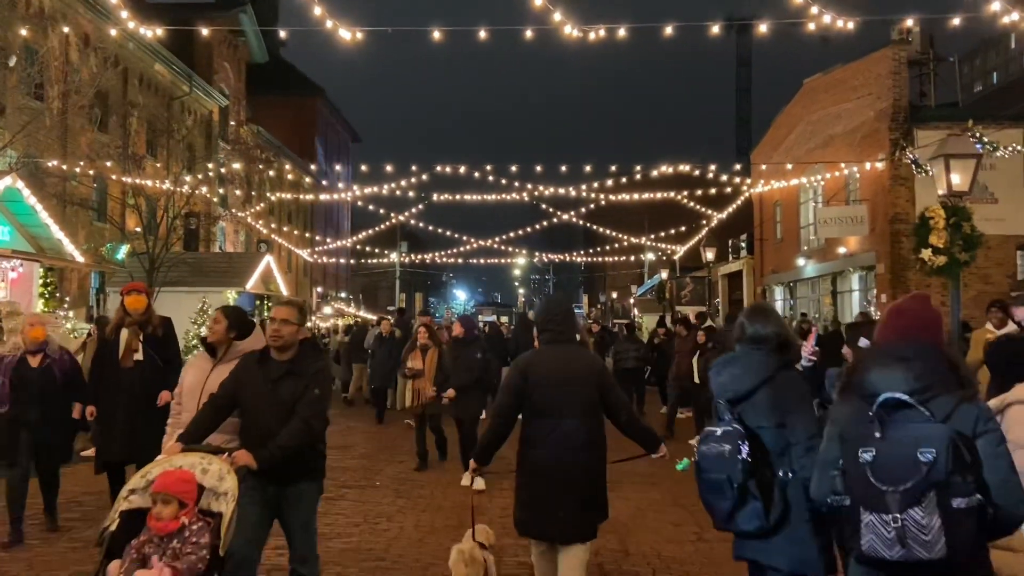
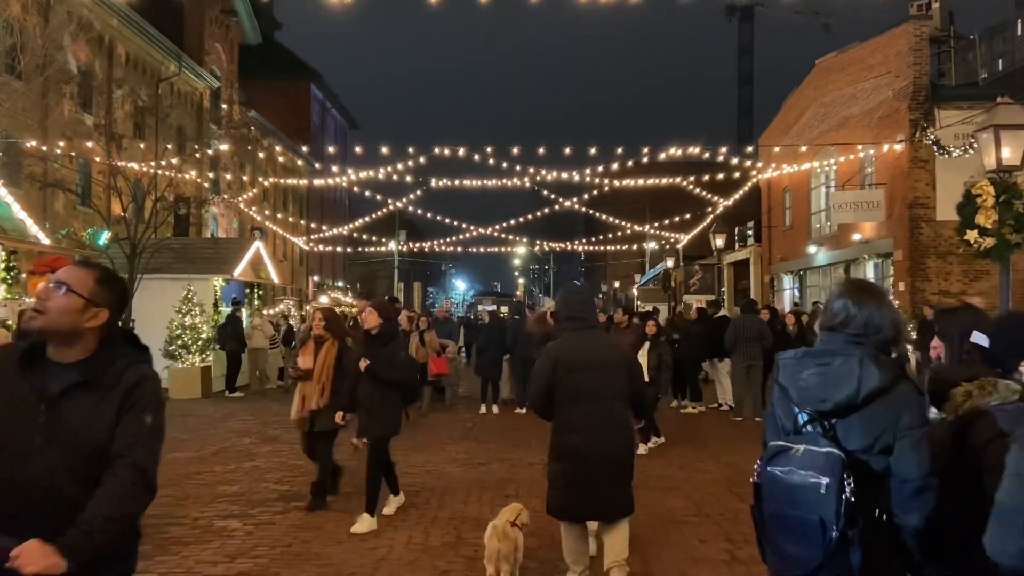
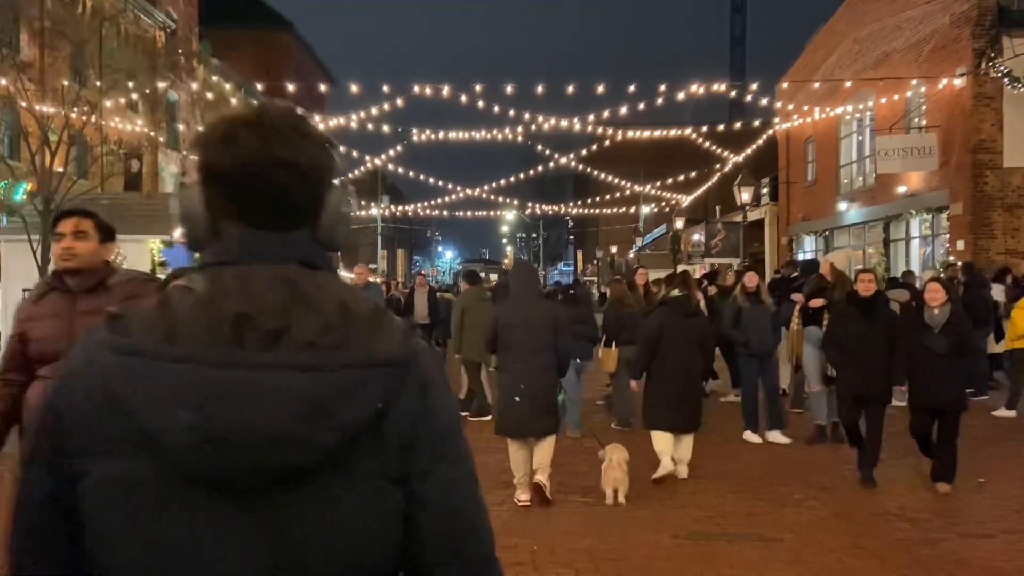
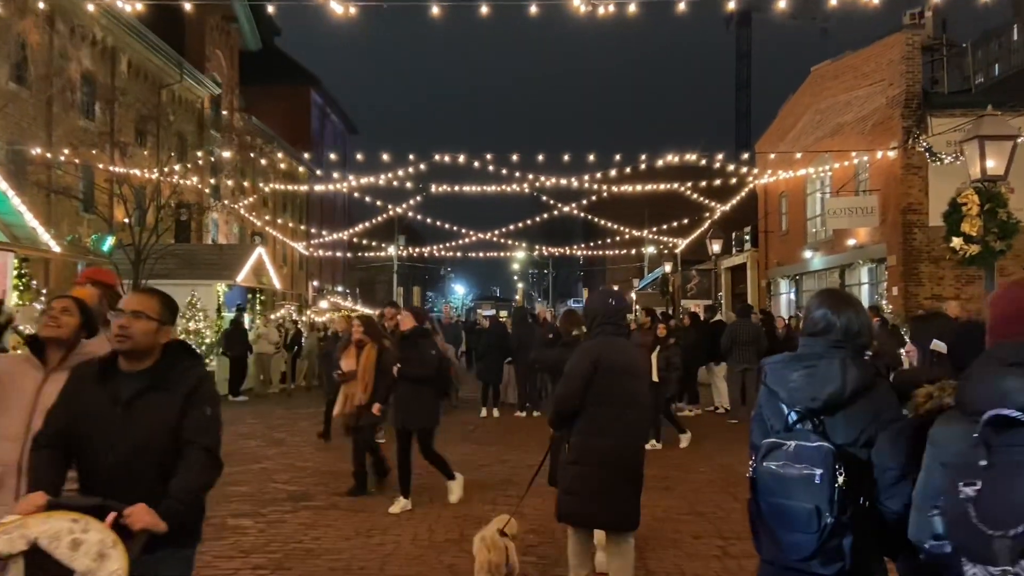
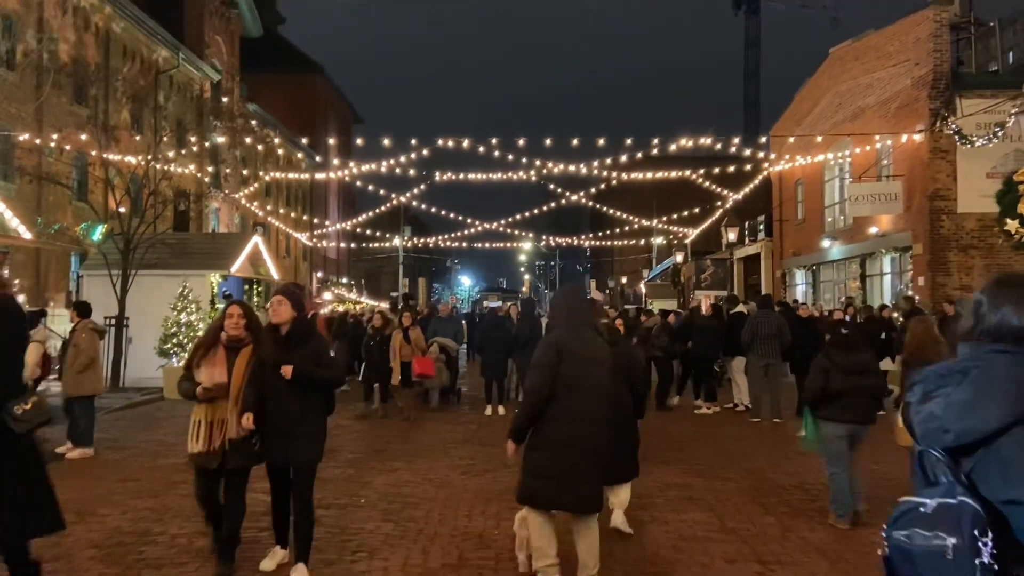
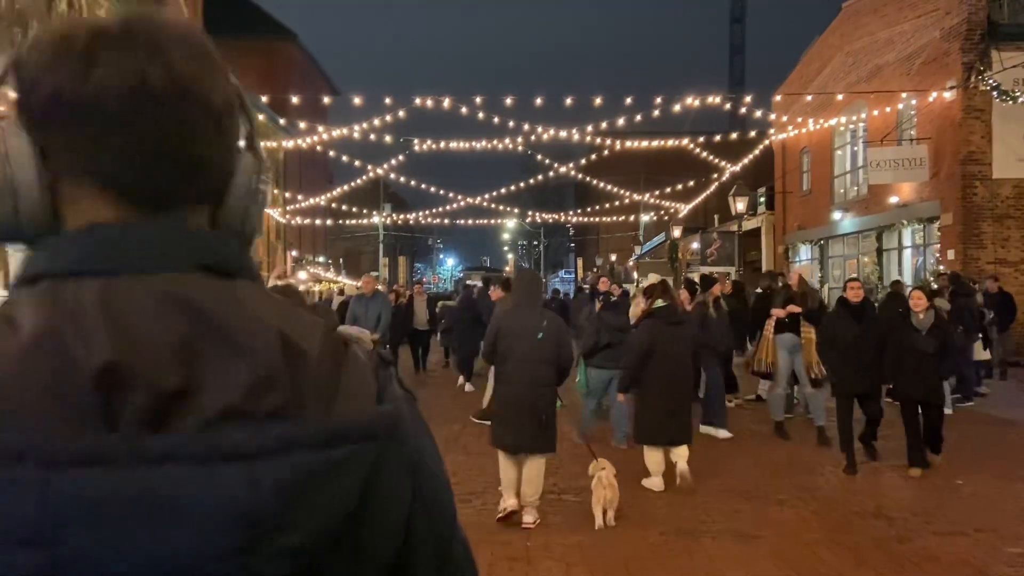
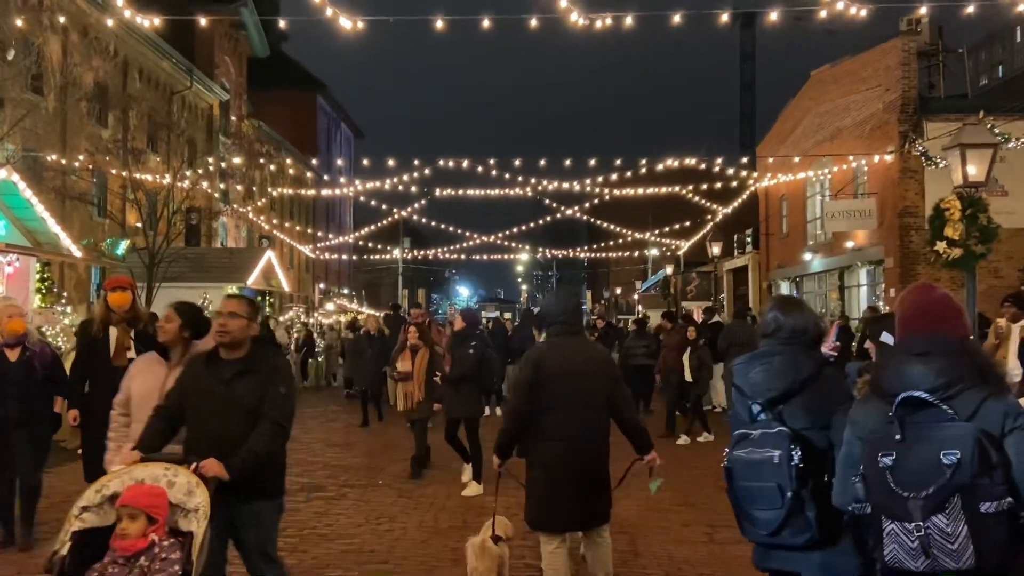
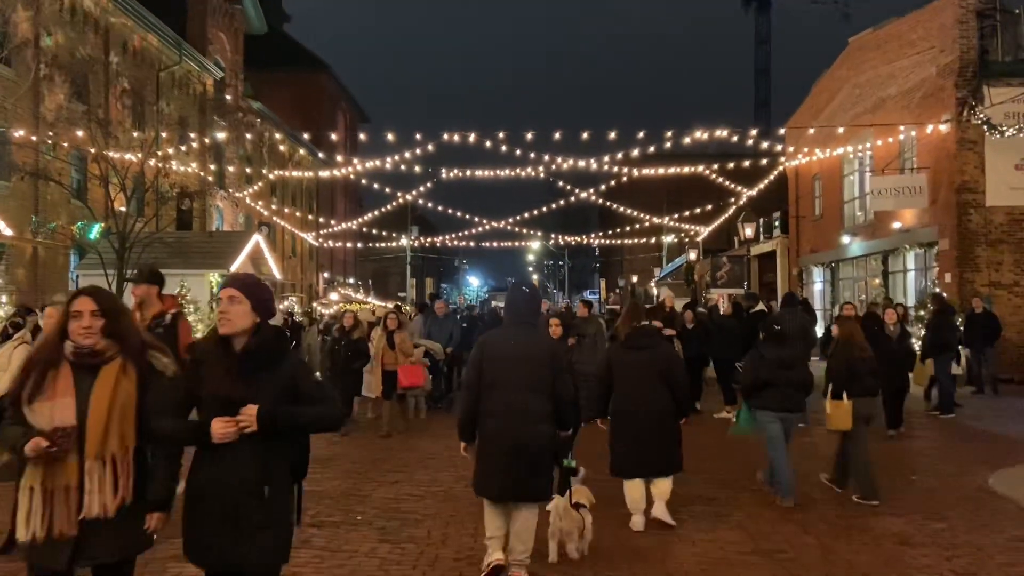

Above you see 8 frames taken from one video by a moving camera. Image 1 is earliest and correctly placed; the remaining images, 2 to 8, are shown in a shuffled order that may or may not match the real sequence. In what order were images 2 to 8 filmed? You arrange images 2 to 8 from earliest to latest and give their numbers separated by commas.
7, 4, 2, 5, 8, 6, 3
